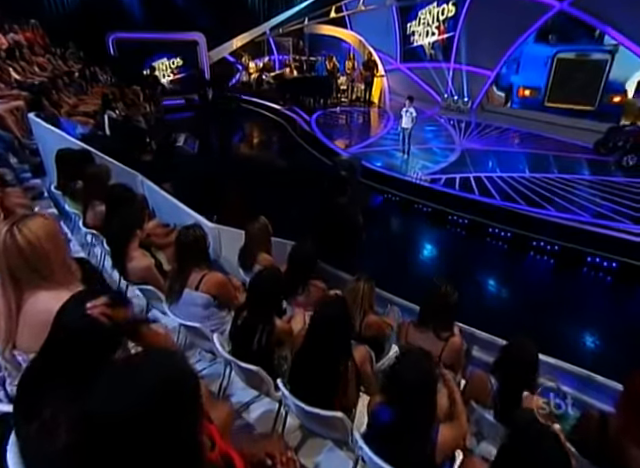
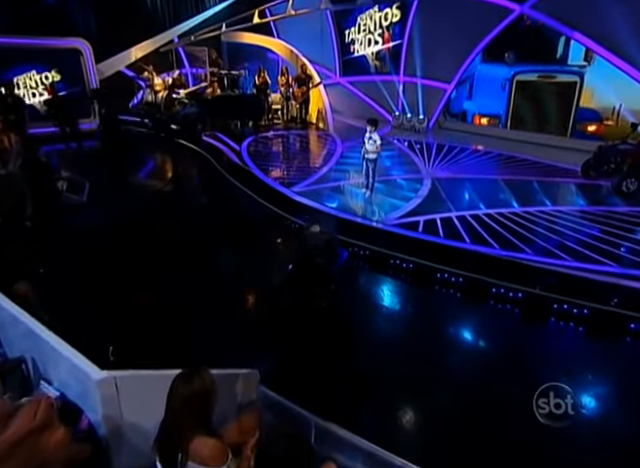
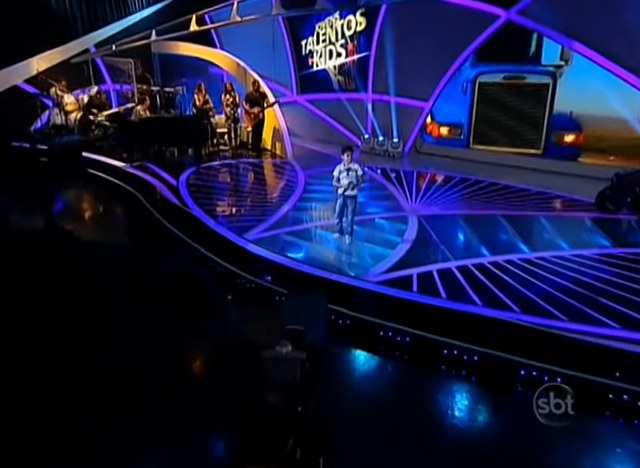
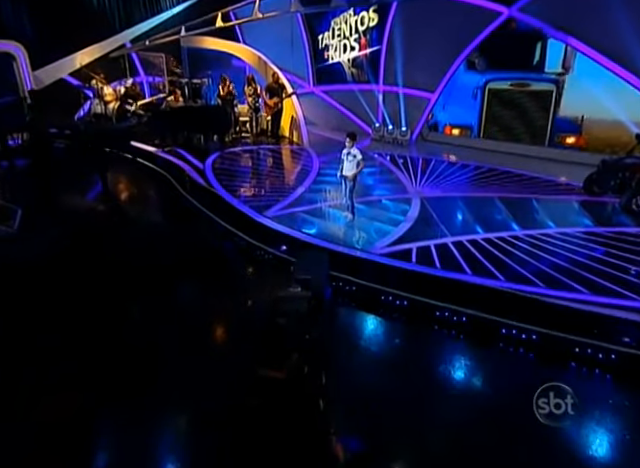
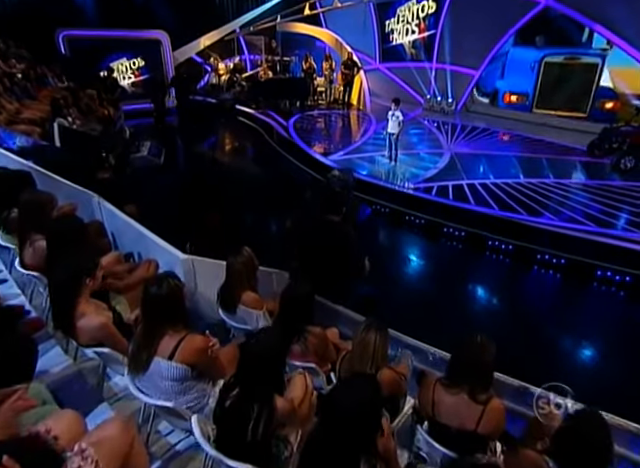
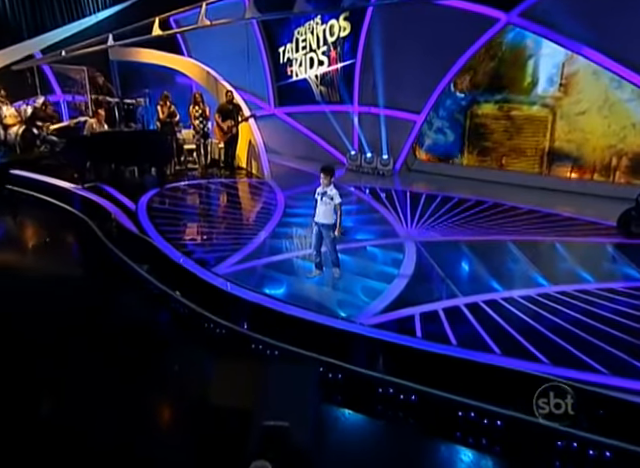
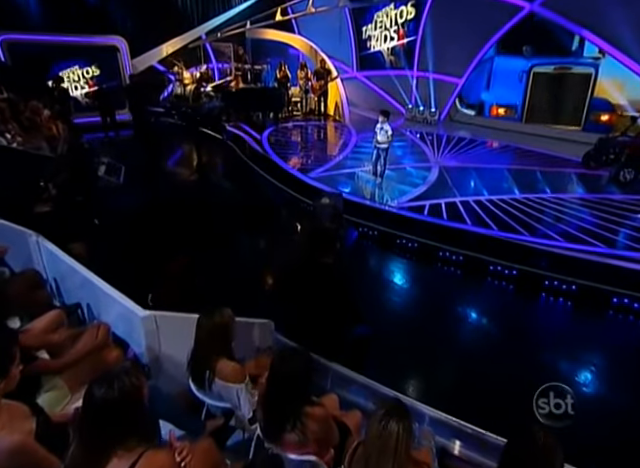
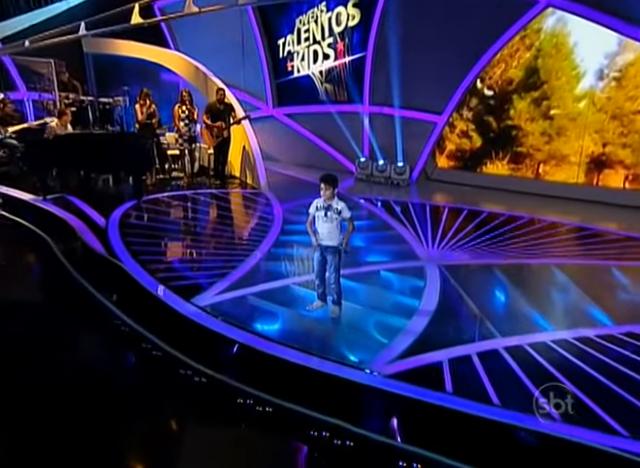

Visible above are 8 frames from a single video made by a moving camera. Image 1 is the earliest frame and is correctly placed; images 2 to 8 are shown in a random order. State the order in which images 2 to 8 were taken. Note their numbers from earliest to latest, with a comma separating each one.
5, 7, 2, 4, 3, 6, 8
